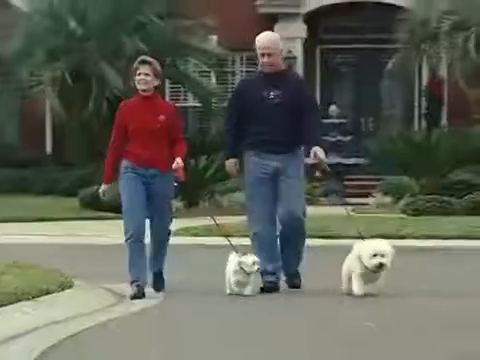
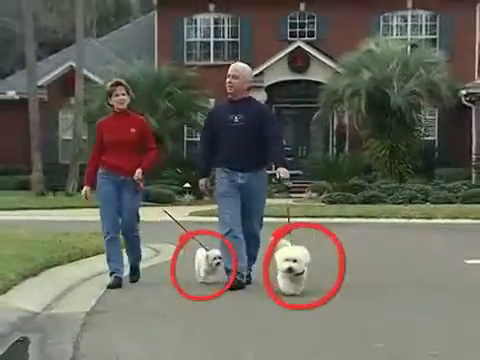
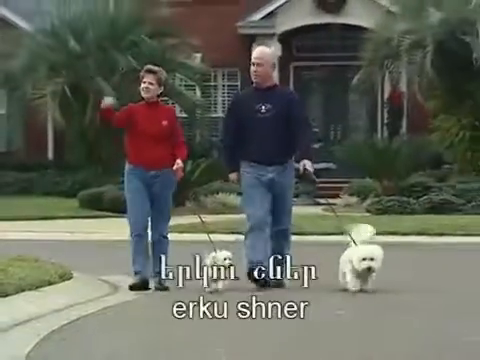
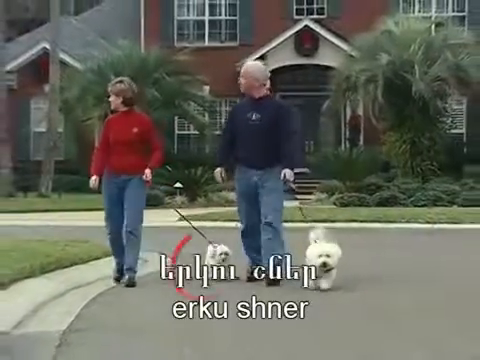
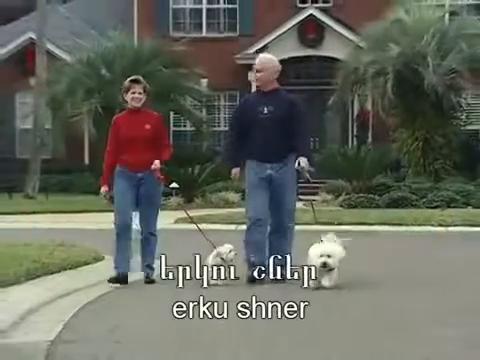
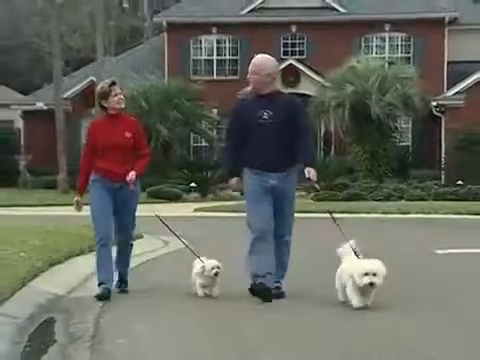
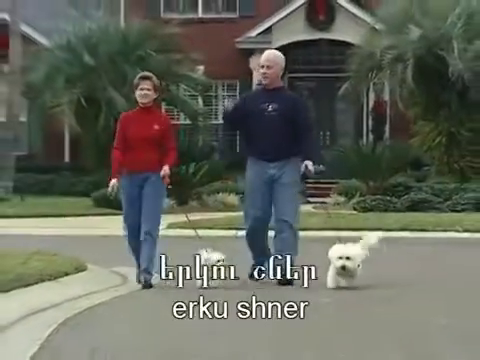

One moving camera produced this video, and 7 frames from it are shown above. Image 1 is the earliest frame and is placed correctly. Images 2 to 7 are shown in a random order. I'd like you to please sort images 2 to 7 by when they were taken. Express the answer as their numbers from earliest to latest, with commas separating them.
3, 7, 5, 4, 2, 6
